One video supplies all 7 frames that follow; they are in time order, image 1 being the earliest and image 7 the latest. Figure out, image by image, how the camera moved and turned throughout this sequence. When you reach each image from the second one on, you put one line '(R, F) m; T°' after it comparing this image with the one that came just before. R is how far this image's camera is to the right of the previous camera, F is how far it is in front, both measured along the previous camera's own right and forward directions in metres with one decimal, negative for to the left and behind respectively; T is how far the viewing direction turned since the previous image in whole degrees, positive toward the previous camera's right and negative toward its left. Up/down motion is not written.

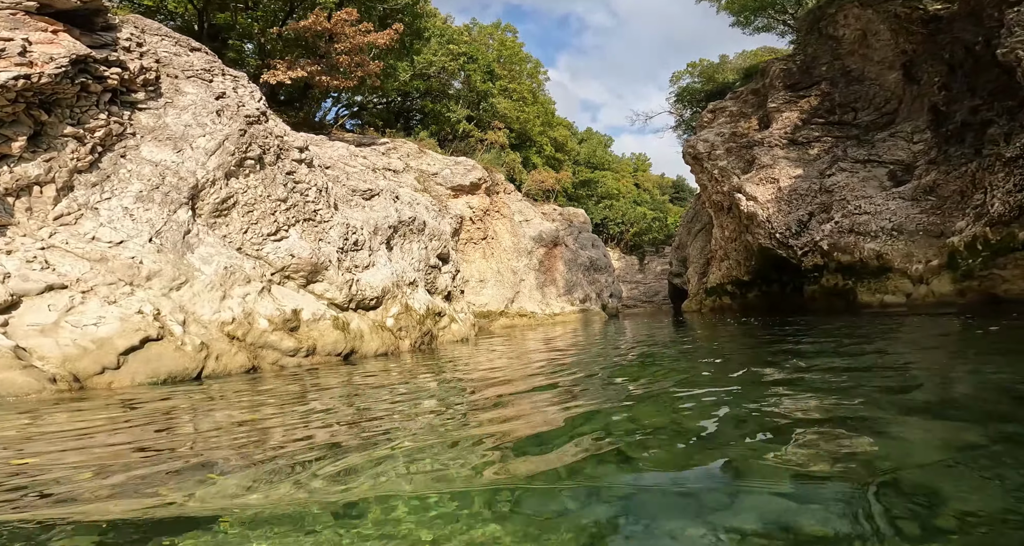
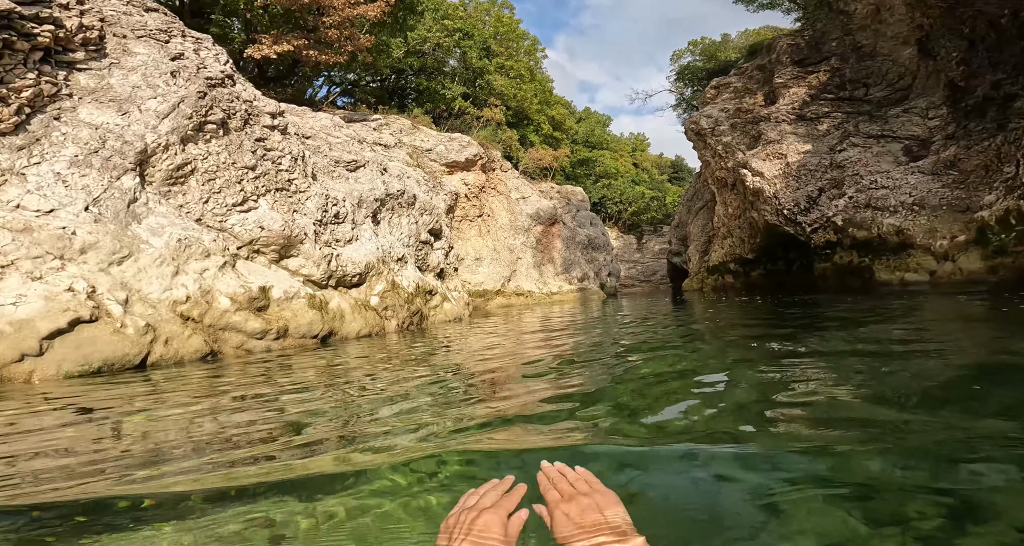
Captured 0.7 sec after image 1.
(0.0, +0.5) m; 0°
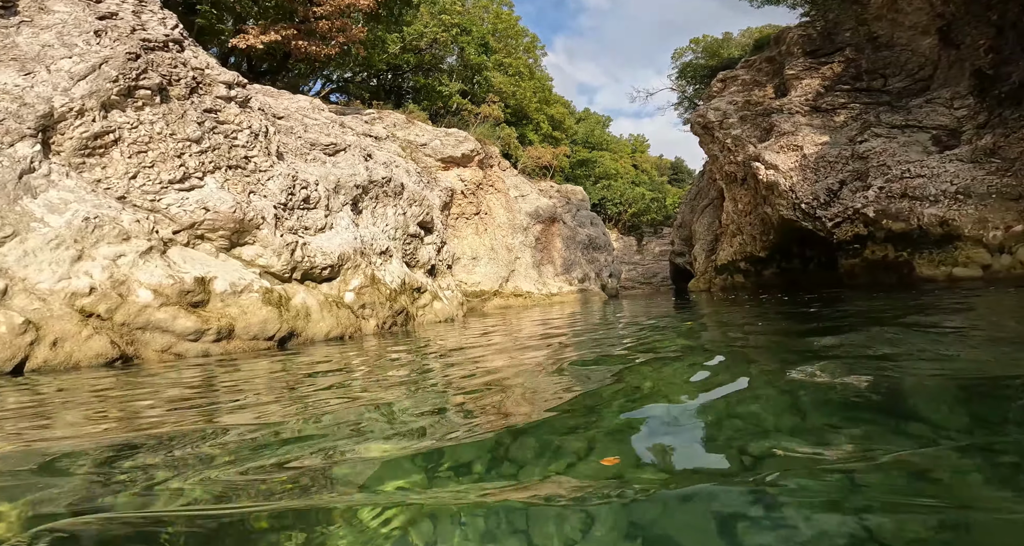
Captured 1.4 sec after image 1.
(0.0, +0.7) m; 0°
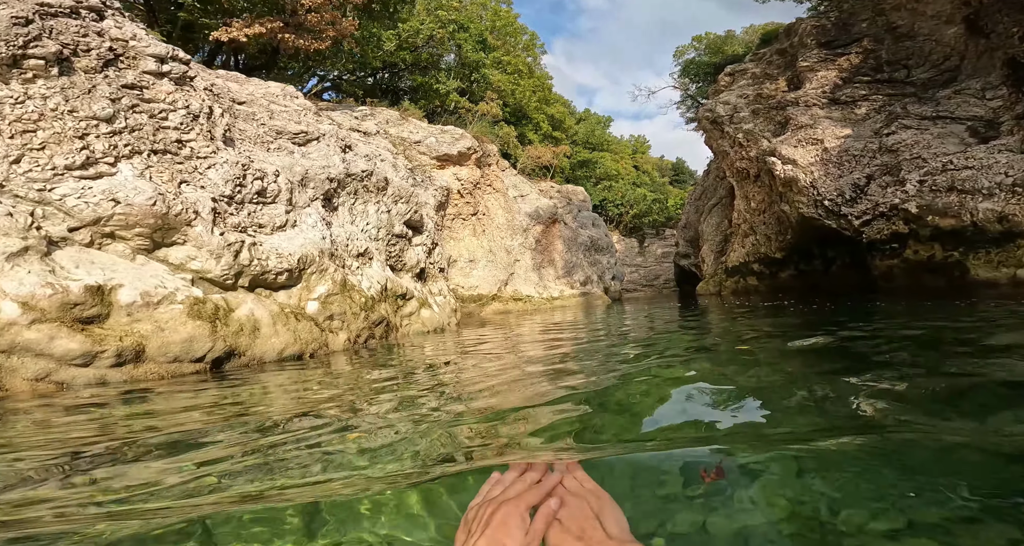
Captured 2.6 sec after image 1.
(0.0, +0.8) m; 0°
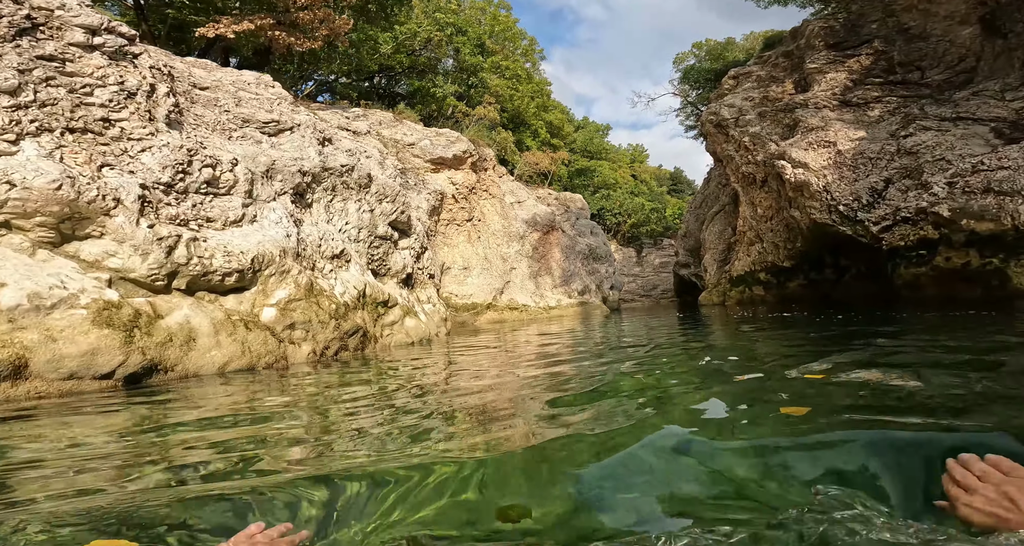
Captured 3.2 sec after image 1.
(0.0, +0.6) m; 0°
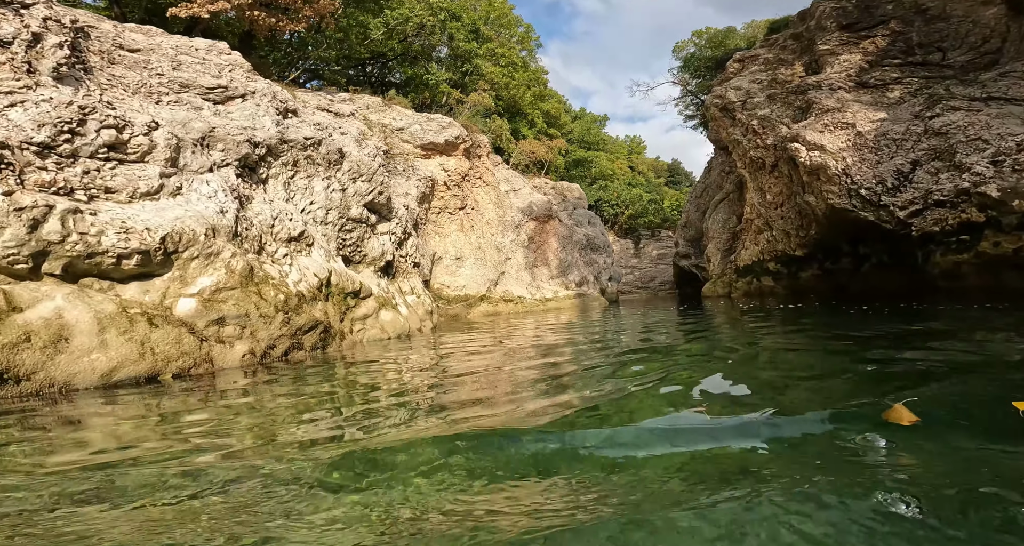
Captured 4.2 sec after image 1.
(+0.1, +0.7) m; 0°
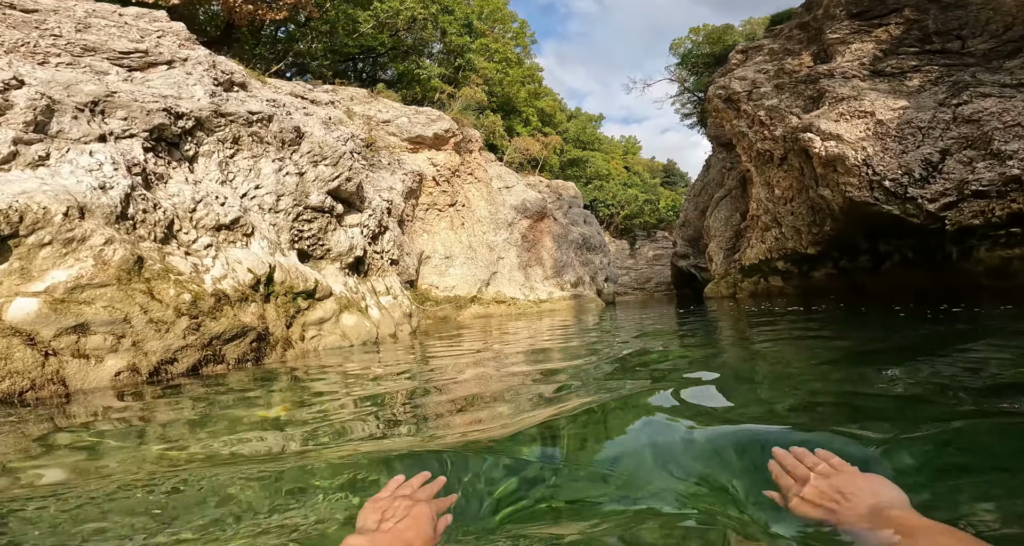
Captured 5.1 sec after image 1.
(+0.1, +0.7) m; 0°
